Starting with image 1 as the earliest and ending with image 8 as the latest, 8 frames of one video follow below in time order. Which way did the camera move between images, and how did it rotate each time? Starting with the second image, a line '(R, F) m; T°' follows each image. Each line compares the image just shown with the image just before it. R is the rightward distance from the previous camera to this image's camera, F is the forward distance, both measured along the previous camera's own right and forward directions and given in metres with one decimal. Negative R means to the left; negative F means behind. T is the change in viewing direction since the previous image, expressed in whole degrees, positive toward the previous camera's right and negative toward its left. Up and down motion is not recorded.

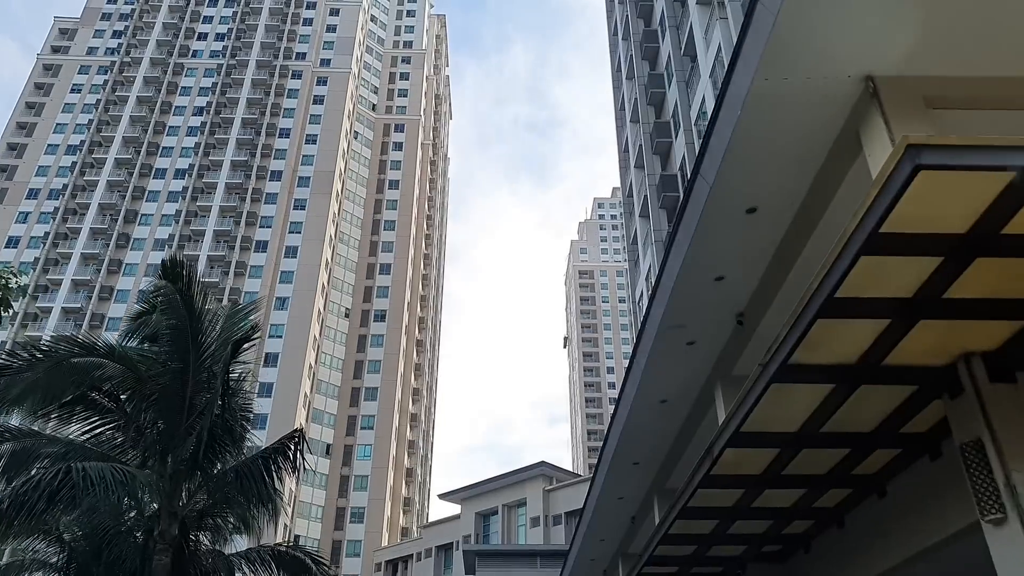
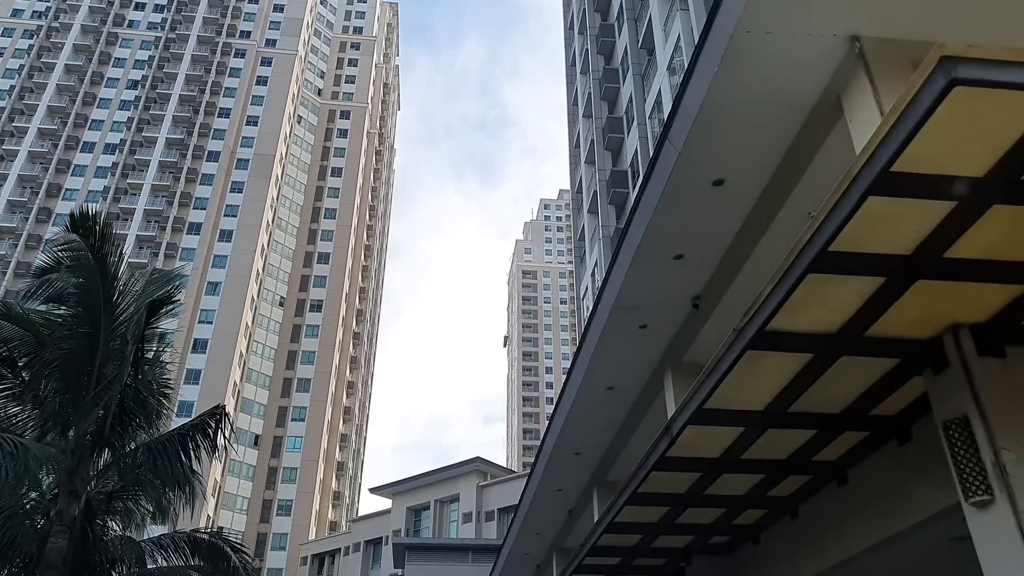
(-0.1, +0.7) m; +4°
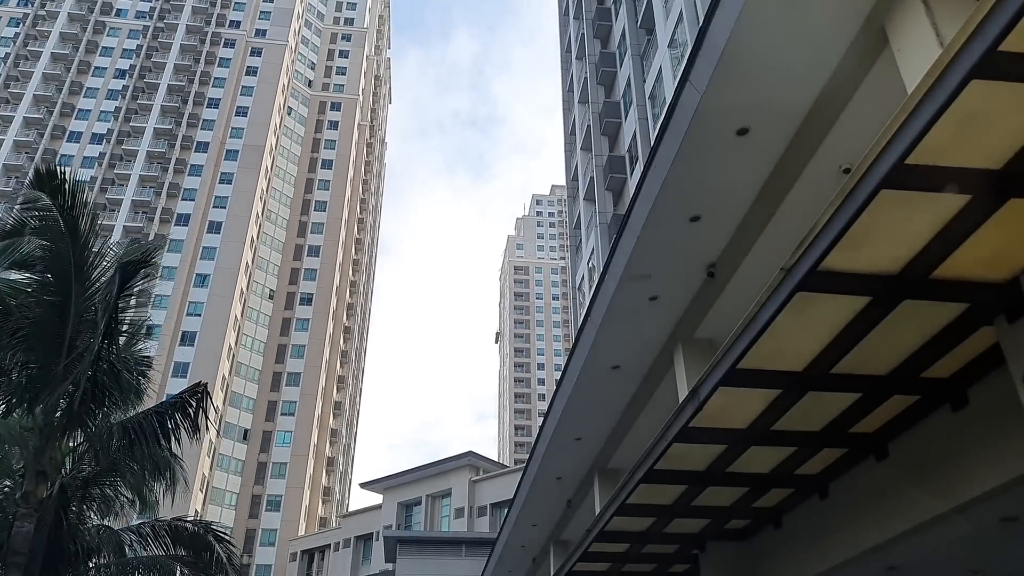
(-0.1, +0.7) m; +1°
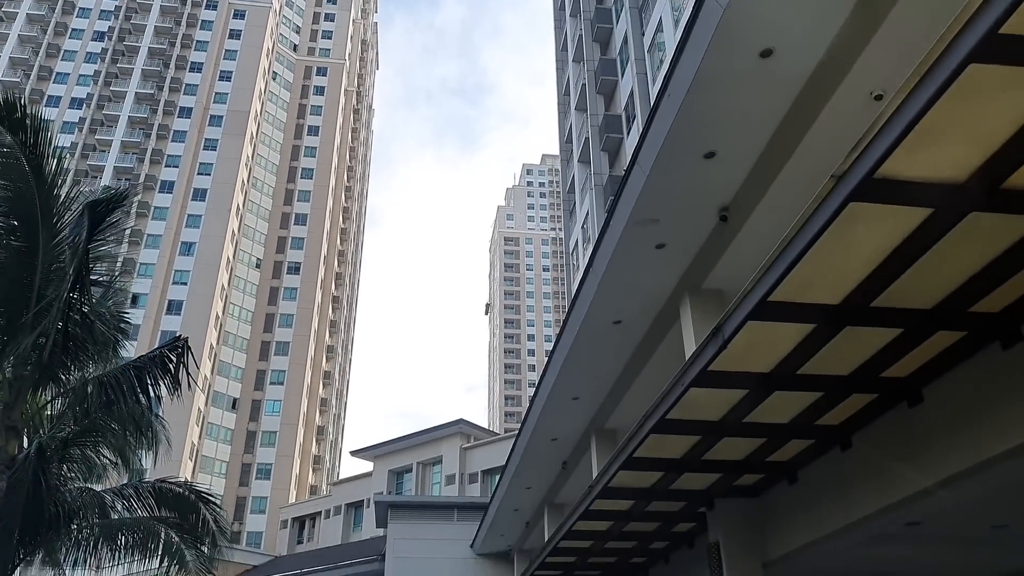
(-0.1, +0.6) m; +1°
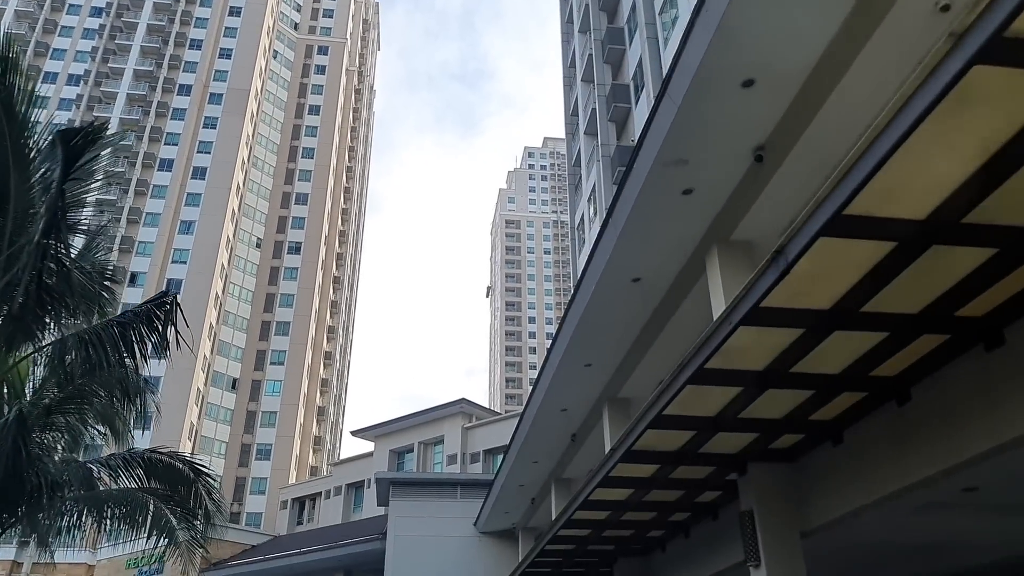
(-0.2, +0.8) m; 0°
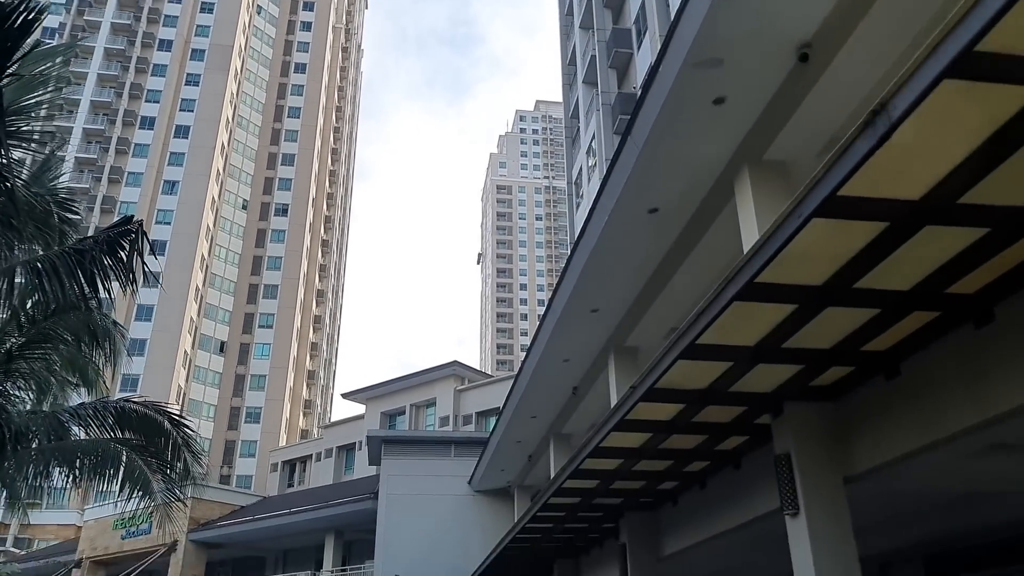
(-0.2, +1.0) m; +1°
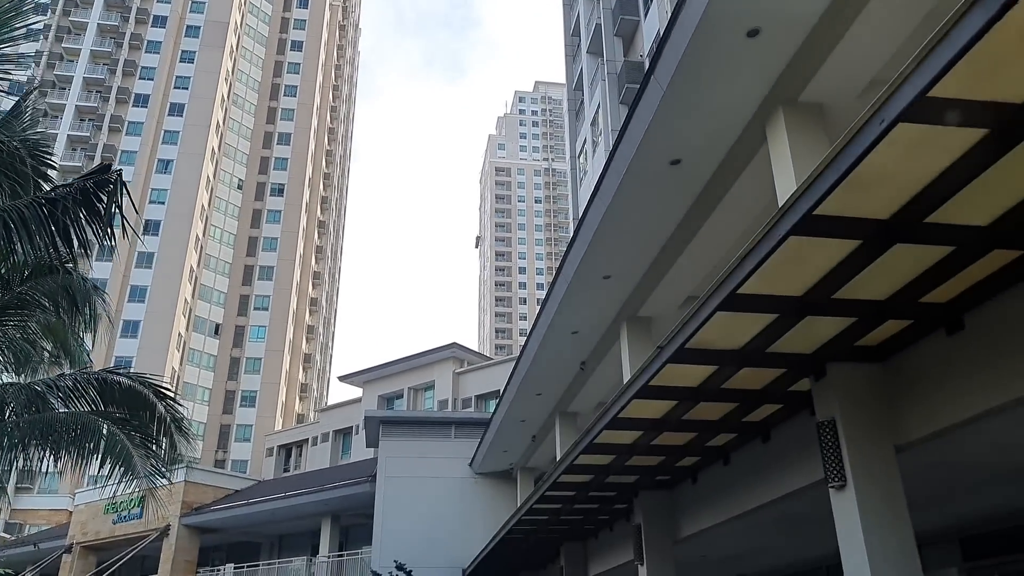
(-0.2, +0.7) m; 0°
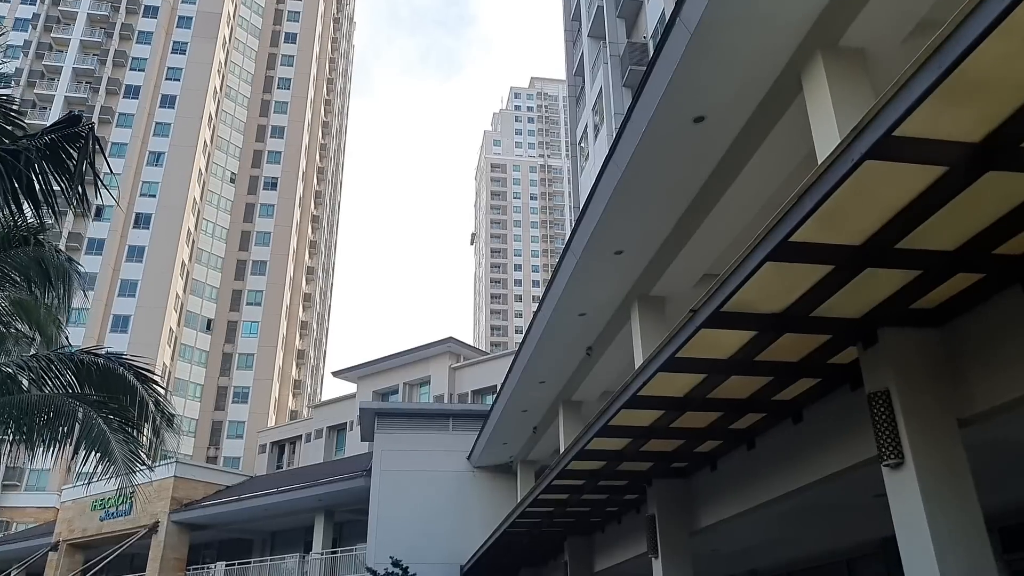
(-0.2, +0.7) m; 0°
